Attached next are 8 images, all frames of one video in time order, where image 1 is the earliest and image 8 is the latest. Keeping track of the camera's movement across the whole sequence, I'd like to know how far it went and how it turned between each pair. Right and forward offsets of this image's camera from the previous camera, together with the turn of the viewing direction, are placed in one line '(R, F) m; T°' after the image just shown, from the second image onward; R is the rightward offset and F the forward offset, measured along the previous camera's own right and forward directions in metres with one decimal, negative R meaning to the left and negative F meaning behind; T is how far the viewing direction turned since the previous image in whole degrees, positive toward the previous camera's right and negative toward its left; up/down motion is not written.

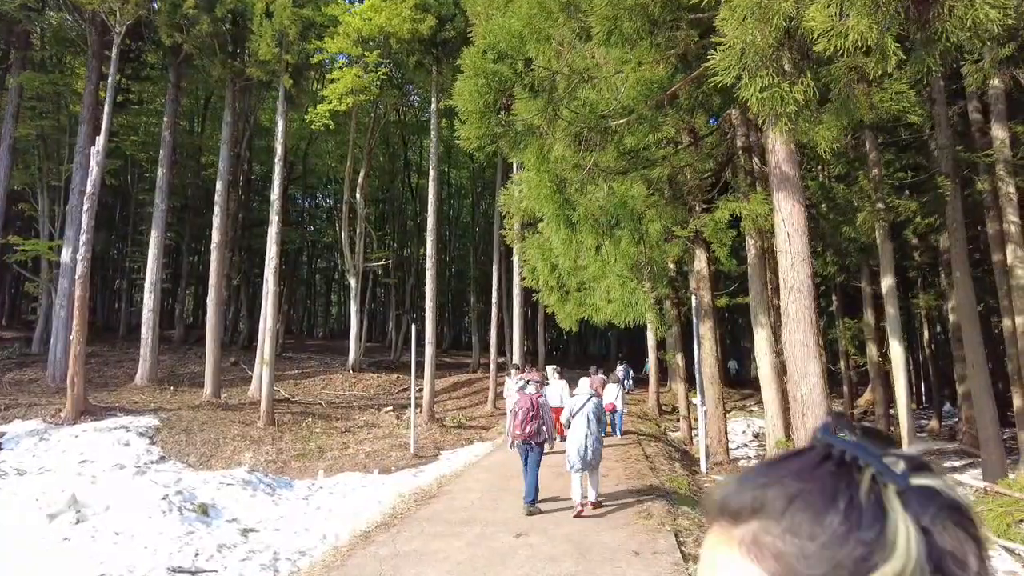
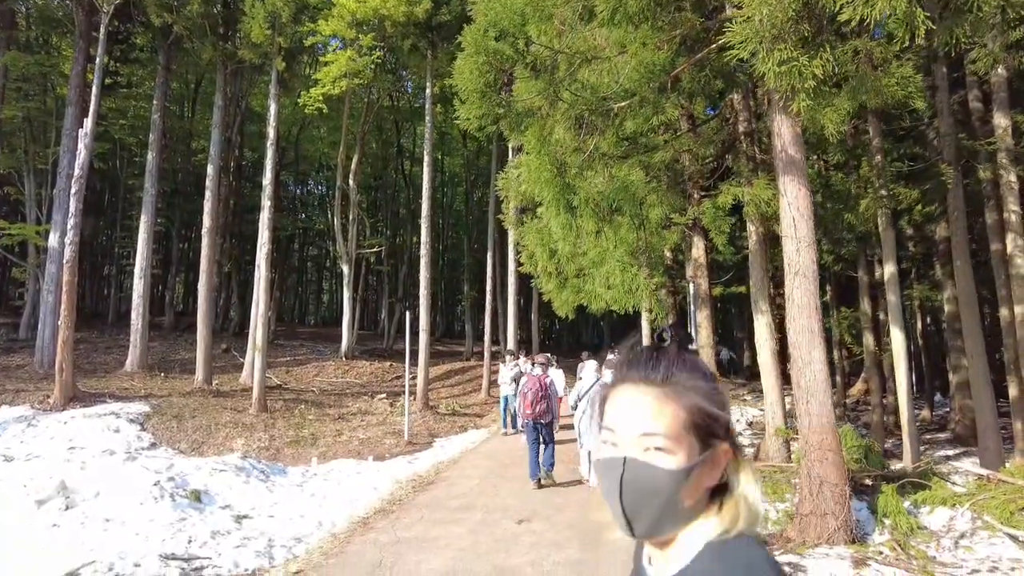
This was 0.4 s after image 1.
(-0.1, +0.2) m; +1°
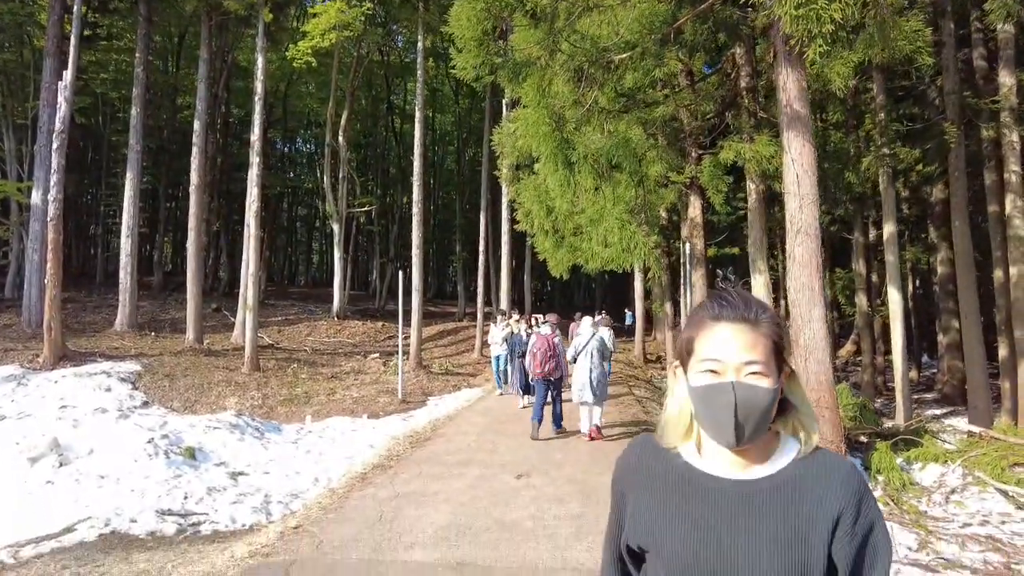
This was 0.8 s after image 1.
(-0.1, +0.1) m; +1°
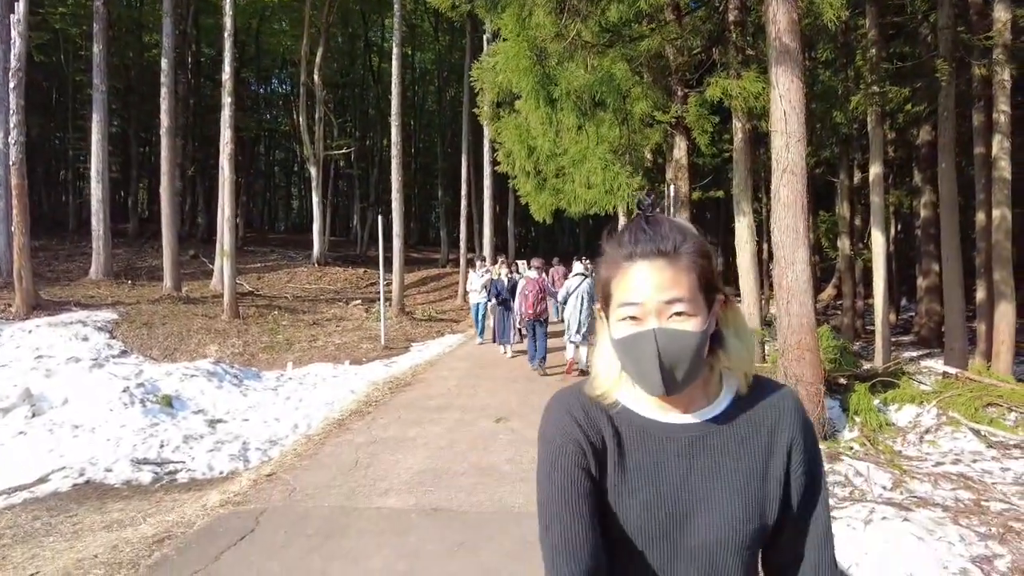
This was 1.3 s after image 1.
(+0.1, +0.2) m; +1°
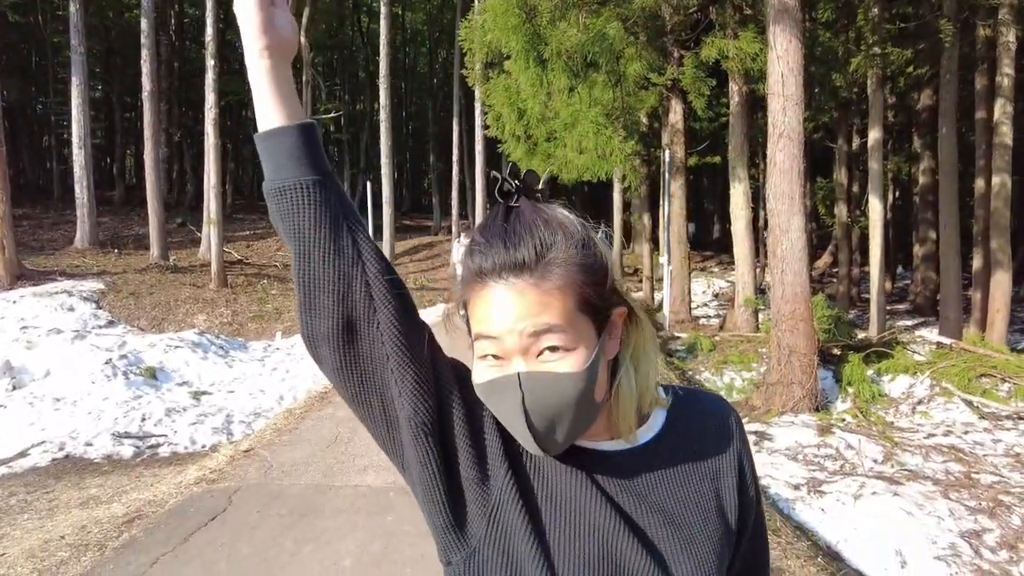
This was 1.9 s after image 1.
(+0.1, +0.2) m; 0°
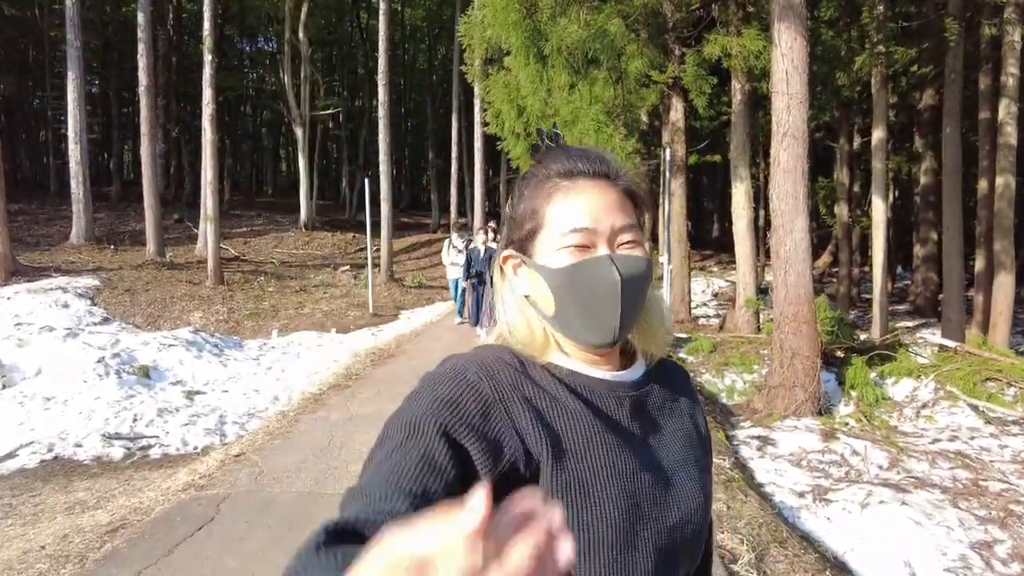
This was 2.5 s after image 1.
(0.0, +0.1) m; 0°
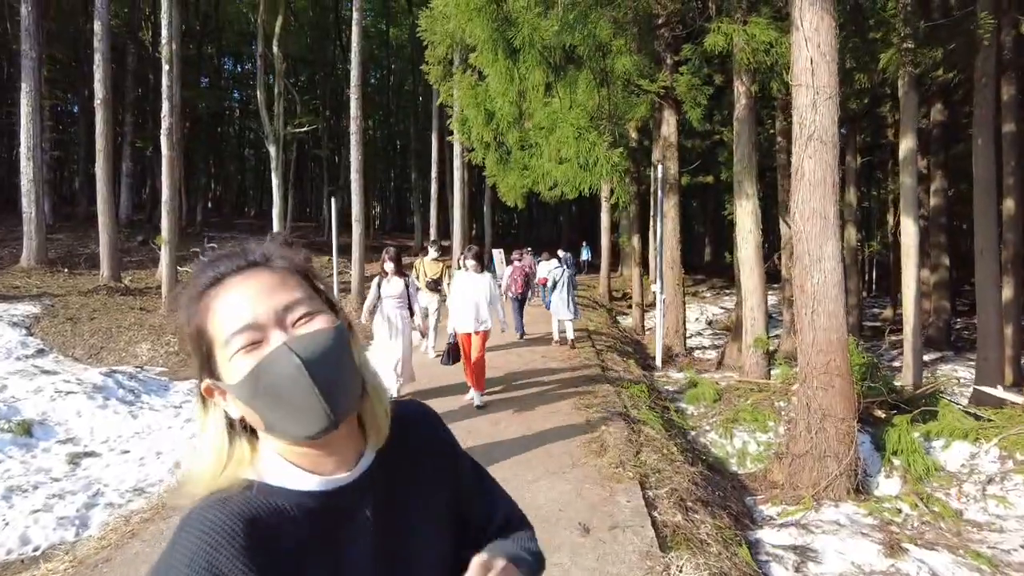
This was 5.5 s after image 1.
(+0.4, +1.8) m; +1°
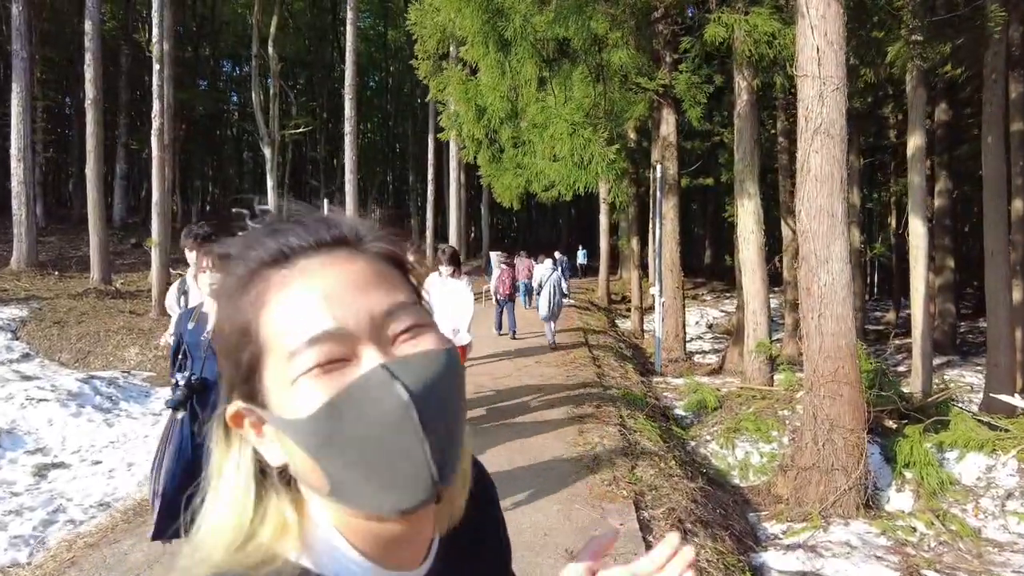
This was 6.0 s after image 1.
(+0.1, +0.4) m; 0°
